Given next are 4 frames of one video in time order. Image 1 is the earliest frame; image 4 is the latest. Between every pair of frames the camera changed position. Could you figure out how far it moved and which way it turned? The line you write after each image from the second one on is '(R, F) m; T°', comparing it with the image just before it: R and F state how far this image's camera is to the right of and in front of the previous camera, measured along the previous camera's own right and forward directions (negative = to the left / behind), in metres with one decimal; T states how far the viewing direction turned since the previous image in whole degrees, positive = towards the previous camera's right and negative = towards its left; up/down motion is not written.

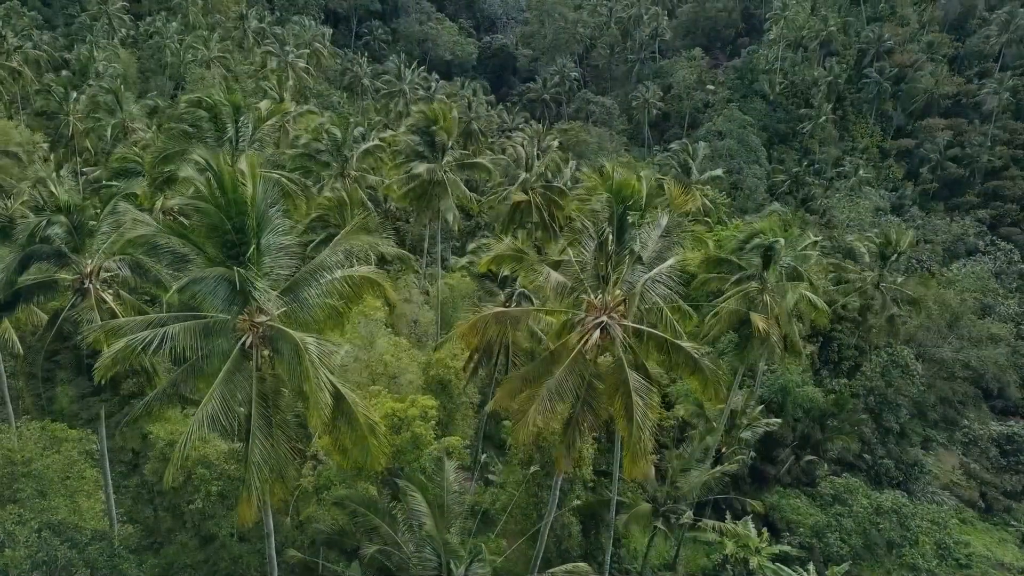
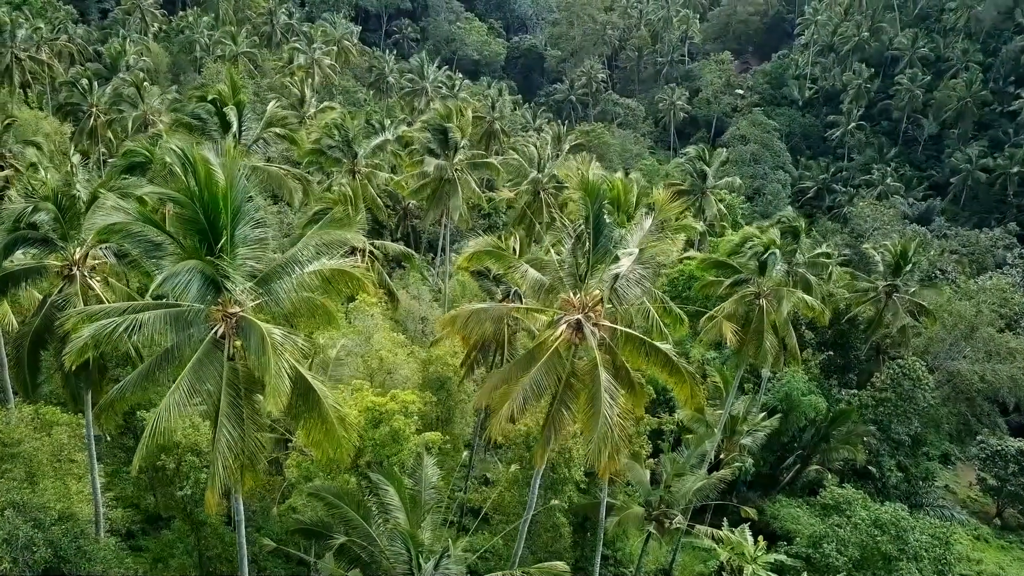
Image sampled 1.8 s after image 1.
(+0.7, 0.0) m; -2°
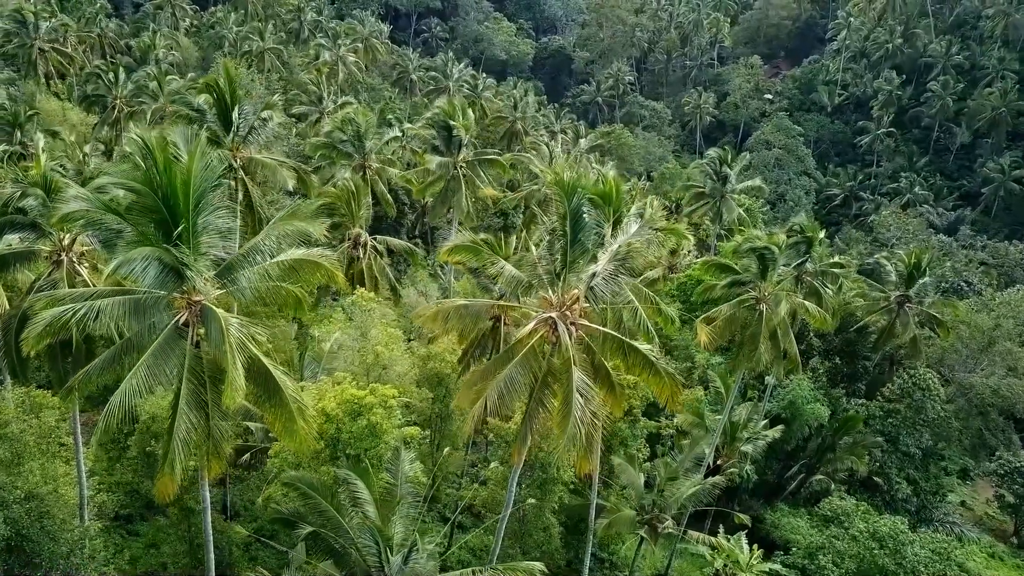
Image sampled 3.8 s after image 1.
(+0.8, +0.1) m; -2°
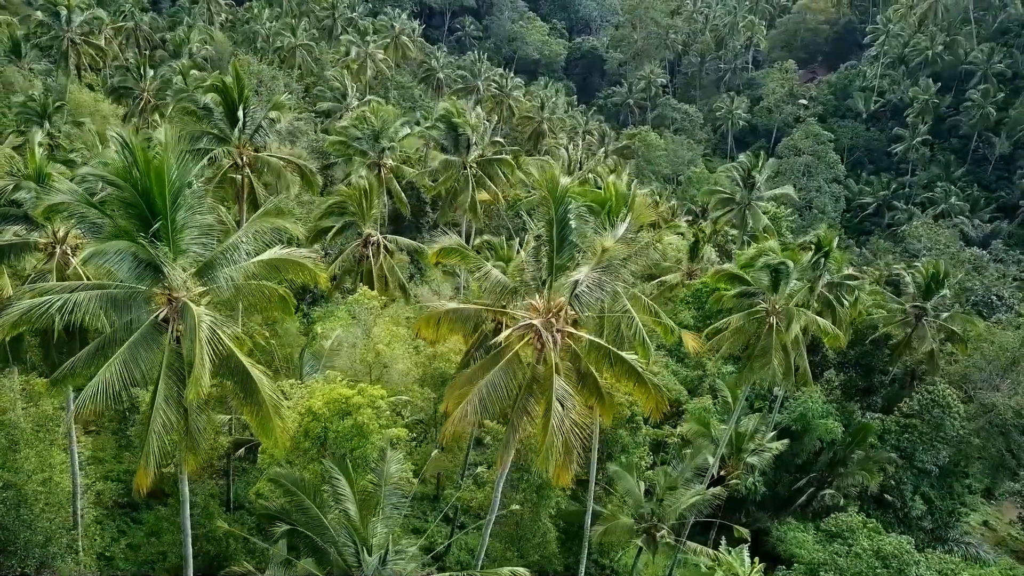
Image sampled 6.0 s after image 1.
(+0.7, +0.1) m; -2°
